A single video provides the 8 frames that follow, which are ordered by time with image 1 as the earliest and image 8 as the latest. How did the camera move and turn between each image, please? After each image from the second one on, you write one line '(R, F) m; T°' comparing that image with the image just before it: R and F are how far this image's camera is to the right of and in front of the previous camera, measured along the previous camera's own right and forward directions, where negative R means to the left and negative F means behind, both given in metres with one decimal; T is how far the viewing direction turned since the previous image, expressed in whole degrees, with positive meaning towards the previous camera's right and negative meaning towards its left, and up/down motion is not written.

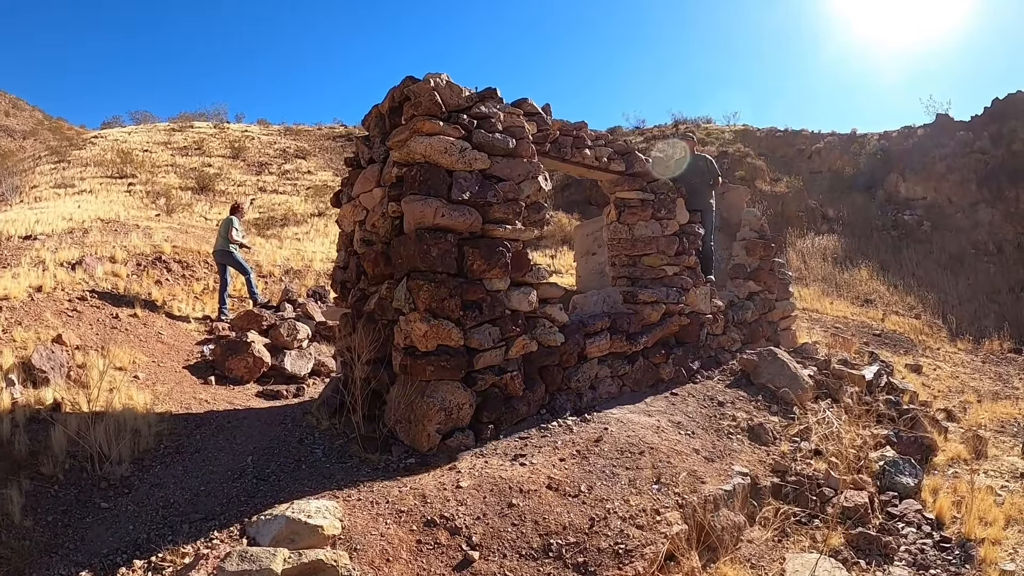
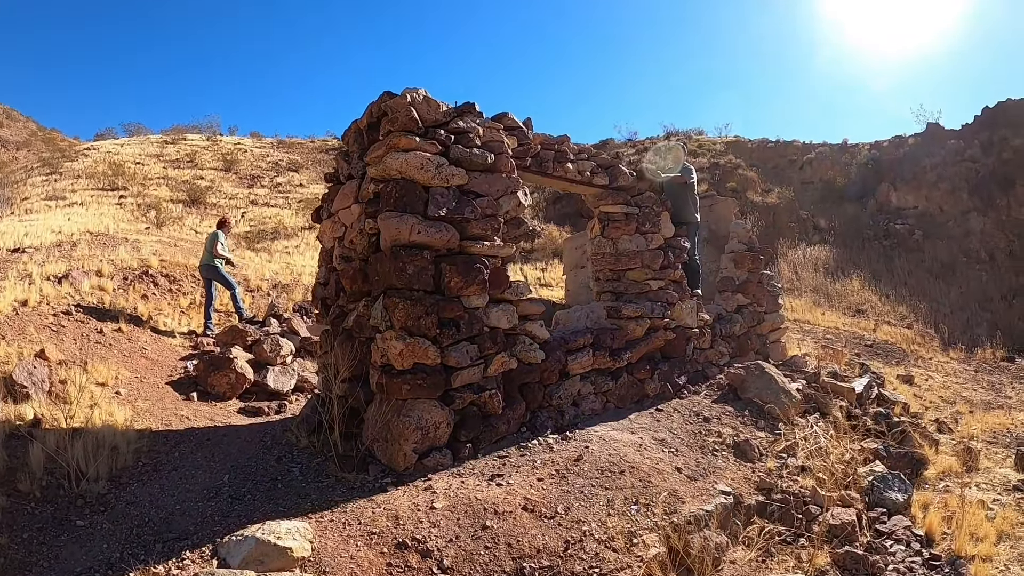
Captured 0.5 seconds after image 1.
(+0.1, +0.1) m; 0°
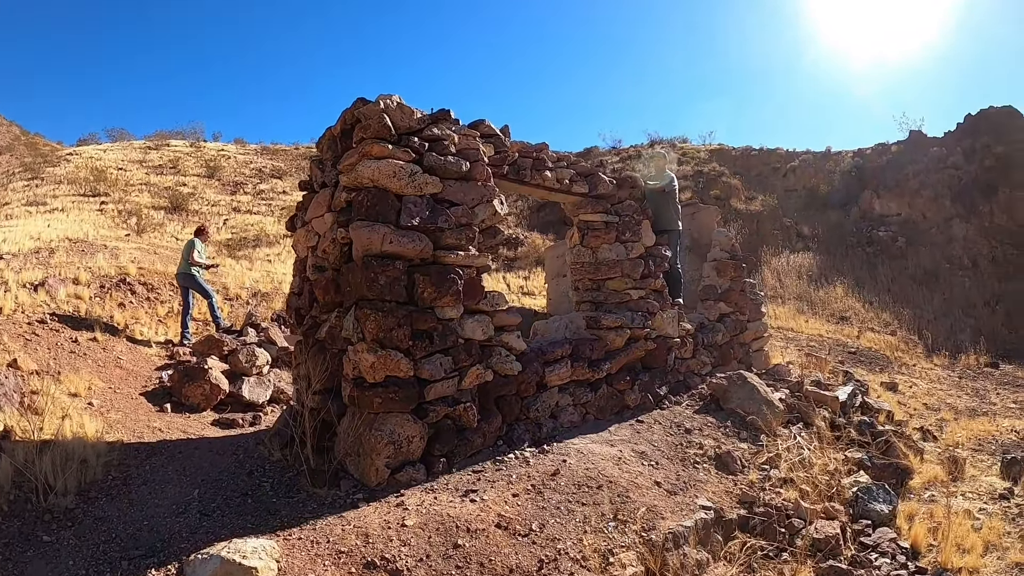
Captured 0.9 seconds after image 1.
(+0.1, +0.1) m; +1°
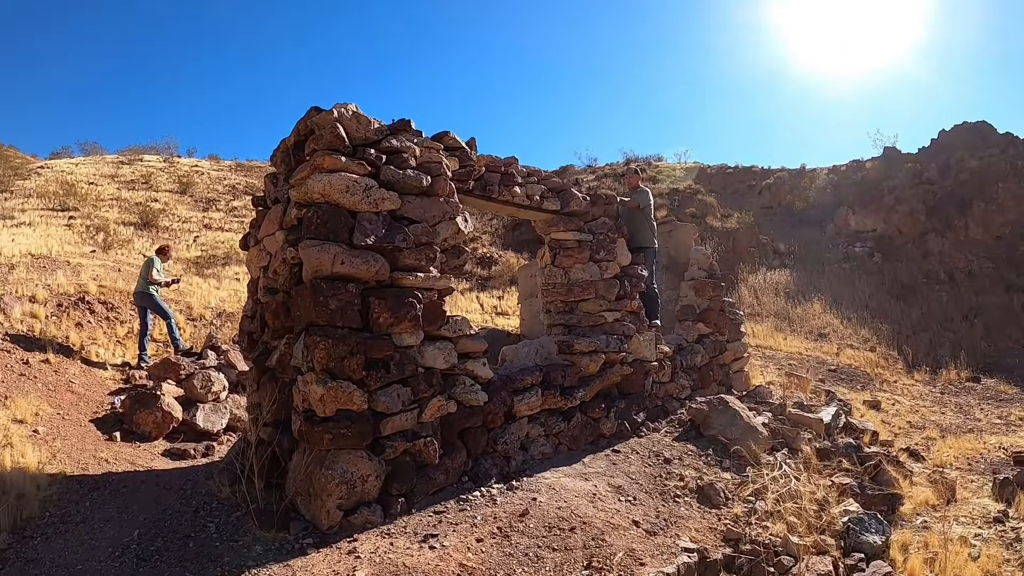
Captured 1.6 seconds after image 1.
(+0.1, +0.3) m; +2°
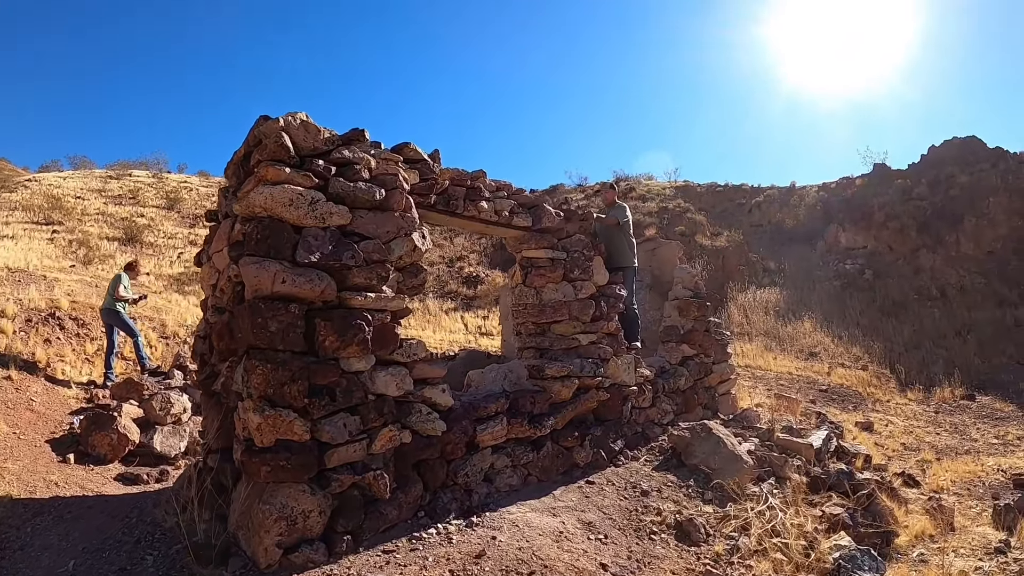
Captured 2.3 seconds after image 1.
(+0.2, +0.3) m; +1°
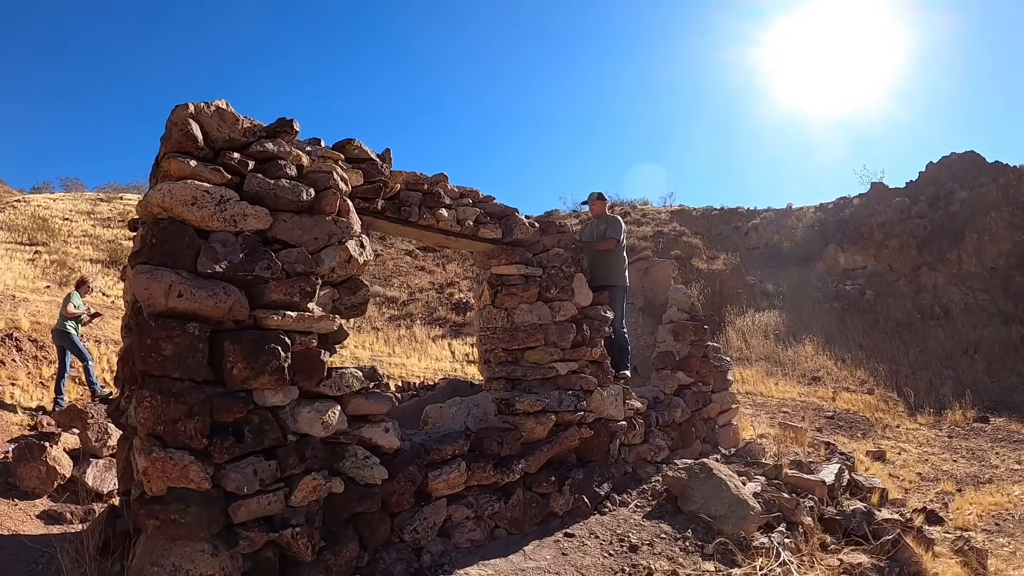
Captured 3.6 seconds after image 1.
(+0.2, +0.6) m; 0°
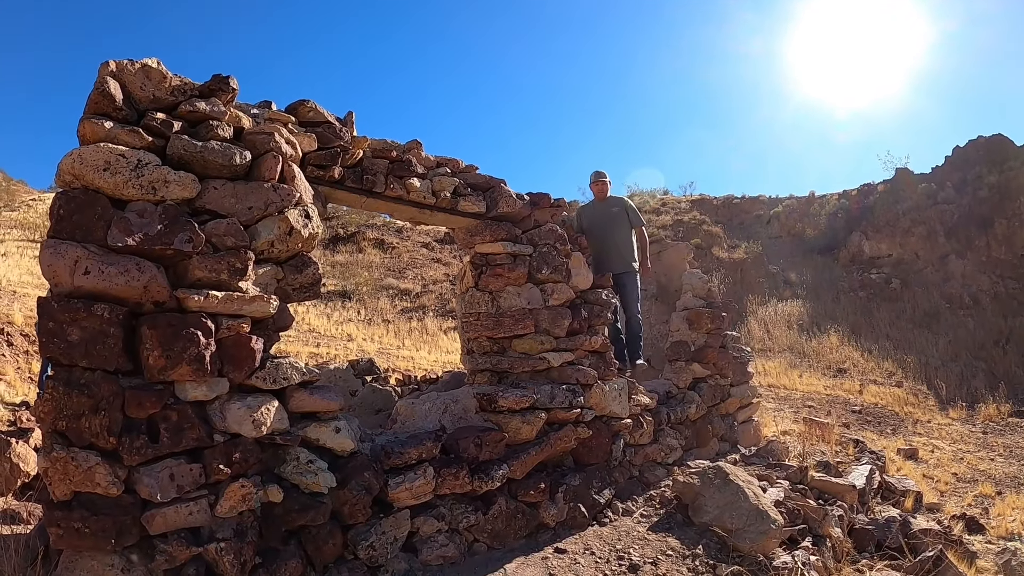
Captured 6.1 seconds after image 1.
(+0.2, +0.5) m; -2°
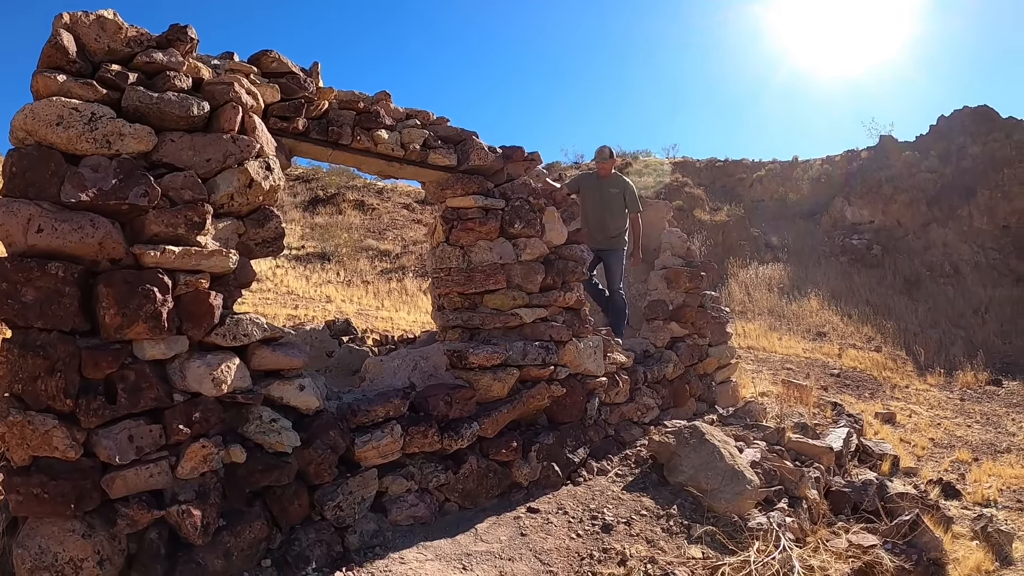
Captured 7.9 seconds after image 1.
(+0.1, +0.1) m; +1°
